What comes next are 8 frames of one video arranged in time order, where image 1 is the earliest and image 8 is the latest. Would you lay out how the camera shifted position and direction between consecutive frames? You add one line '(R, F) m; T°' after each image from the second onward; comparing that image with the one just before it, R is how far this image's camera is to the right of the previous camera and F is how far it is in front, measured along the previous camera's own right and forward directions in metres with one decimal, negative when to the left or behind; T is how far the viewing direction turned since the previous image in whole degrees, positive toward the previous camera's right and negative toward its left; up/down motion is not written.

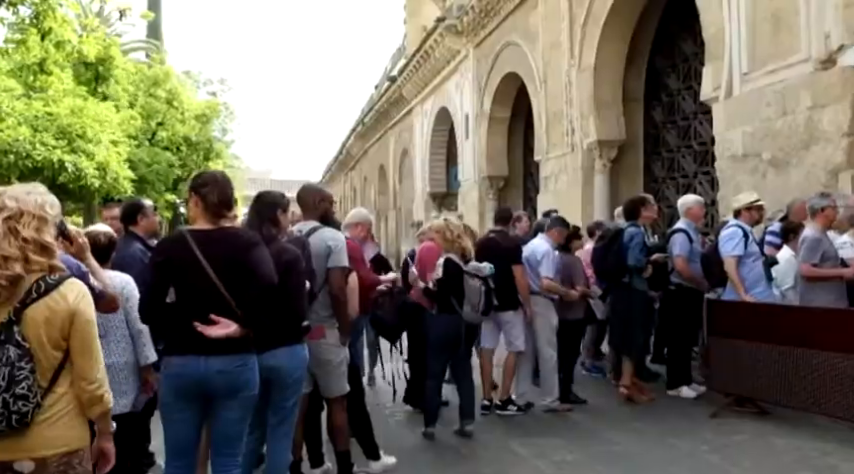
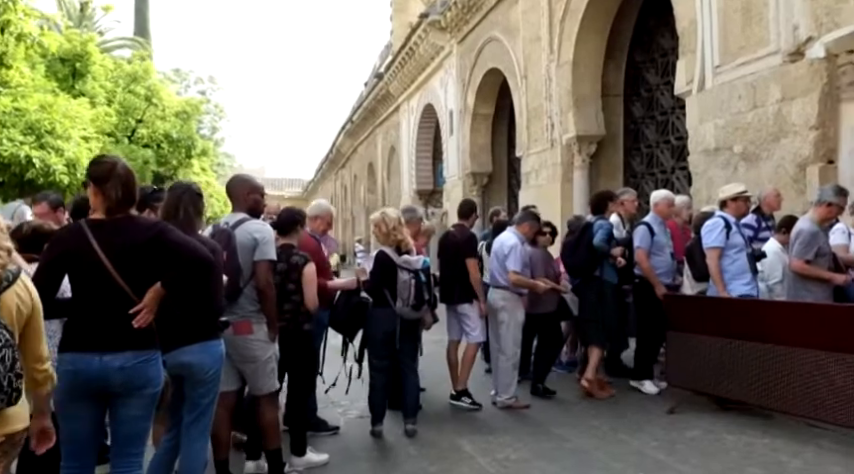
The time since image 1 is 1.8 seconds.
(+0.3, +0.1) m; 0°
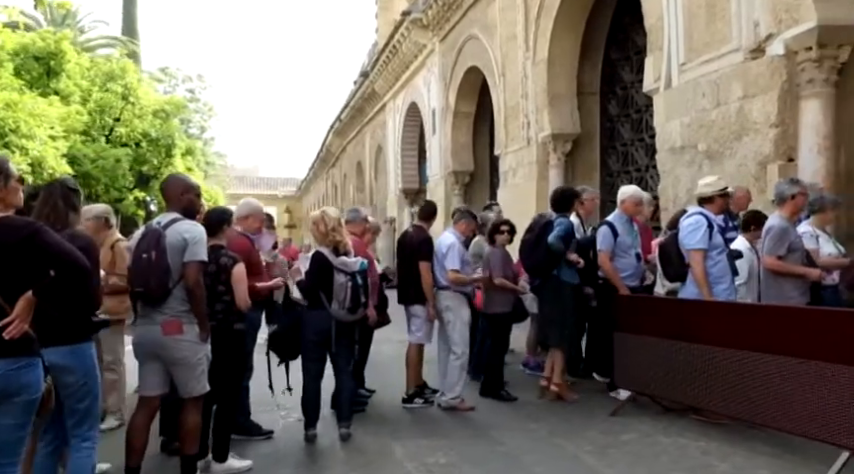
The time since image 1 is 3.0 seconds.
(+0.4, +0.1) m; 0°
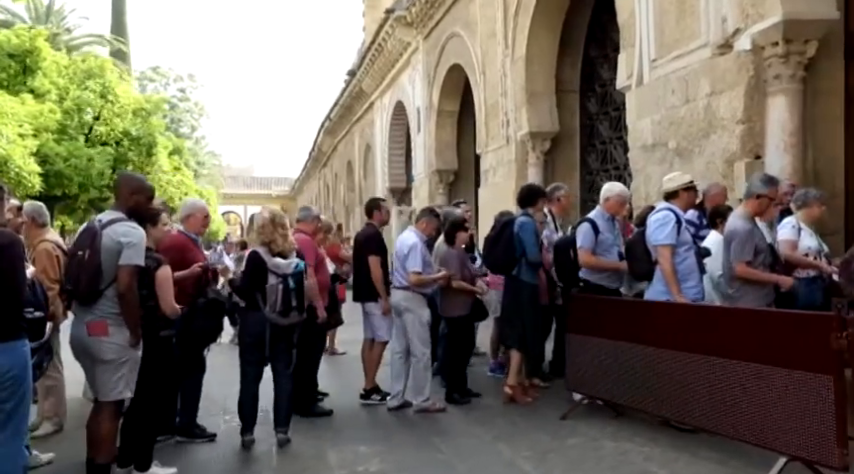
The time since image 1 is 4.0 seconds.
(+0.3, +0.1) m; 0°
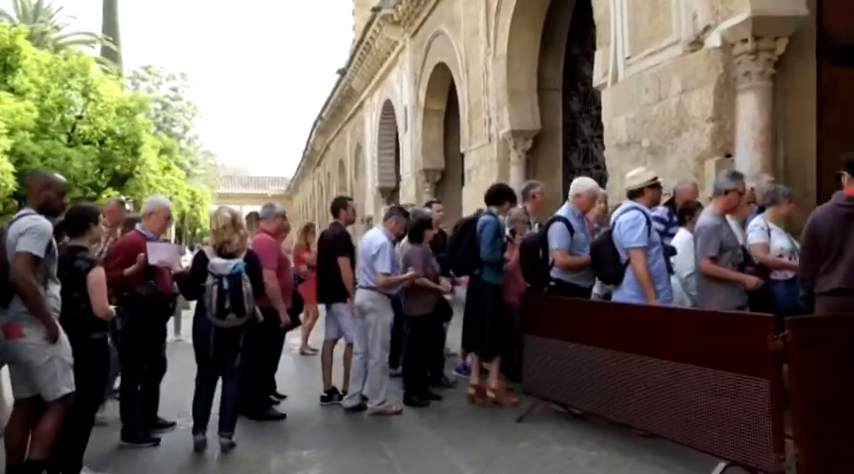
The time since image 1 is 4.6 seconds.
(+0.3, +0.1) m; 0°
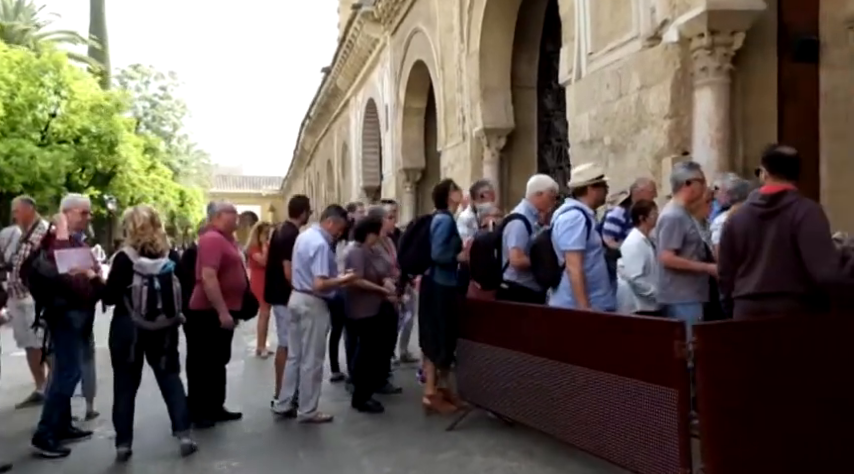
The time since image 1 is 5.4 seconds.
(+0.4, +0.2) m; 0°
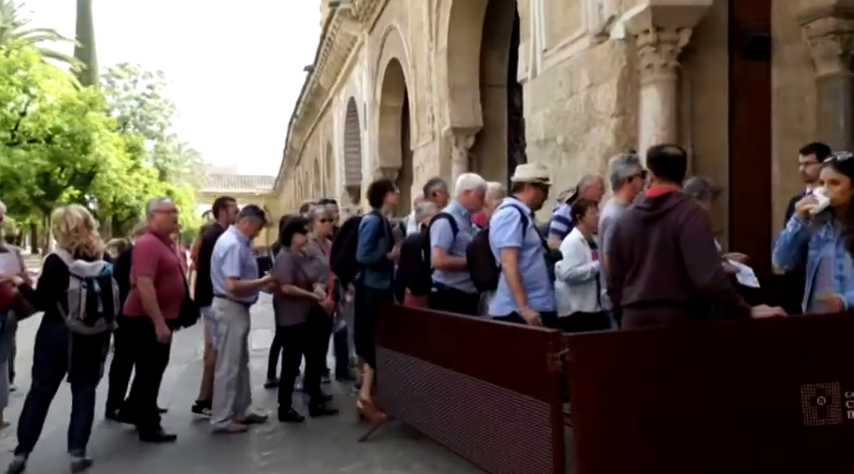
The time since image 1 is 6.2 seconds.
(+0.5, +0.2) m; 0°
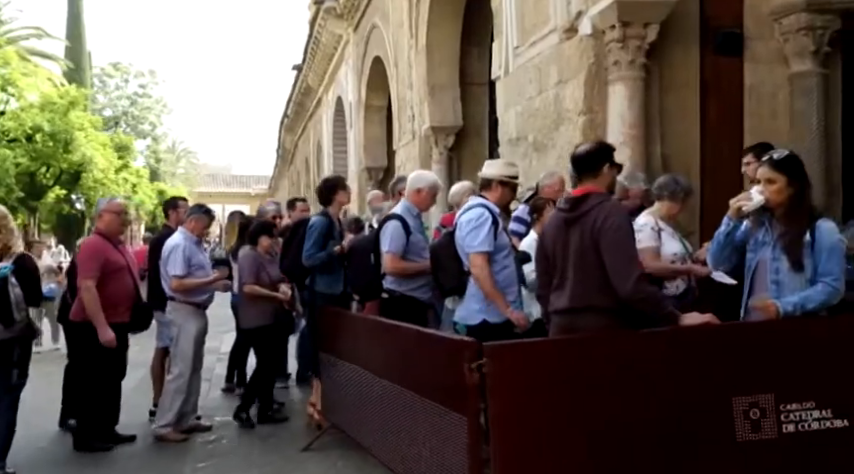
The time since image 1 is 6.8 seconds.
(+0.3, +0.2) m; 0°
